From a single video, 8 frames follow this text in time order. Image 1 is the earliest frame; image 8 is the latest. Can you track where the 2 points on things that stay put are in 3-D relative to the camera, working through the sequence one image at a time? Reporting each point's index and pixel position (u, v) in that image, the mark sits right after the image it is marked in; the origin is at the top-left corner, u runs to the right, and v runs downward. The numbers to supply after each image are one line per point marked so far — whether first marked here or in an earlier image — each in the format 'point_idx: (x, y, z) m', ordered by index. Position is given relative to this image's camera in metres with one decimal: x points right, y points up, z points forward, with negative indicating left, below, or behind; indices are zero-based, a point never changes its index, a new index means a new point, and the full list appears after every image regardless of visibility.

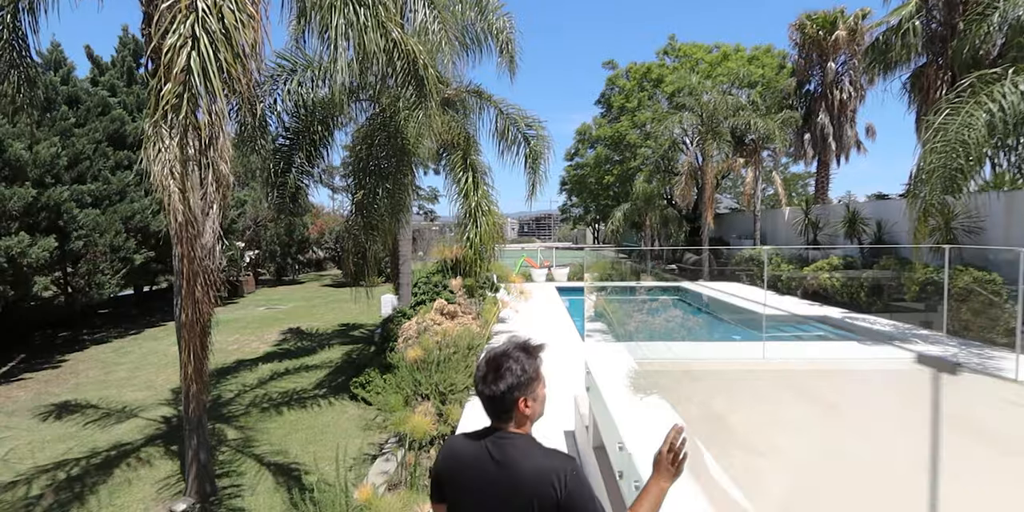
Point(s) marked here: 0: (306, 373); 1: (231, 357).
0: (-2.9, -1.7, +7.7) m
1: (-4.5, -1.6, +8.7) m
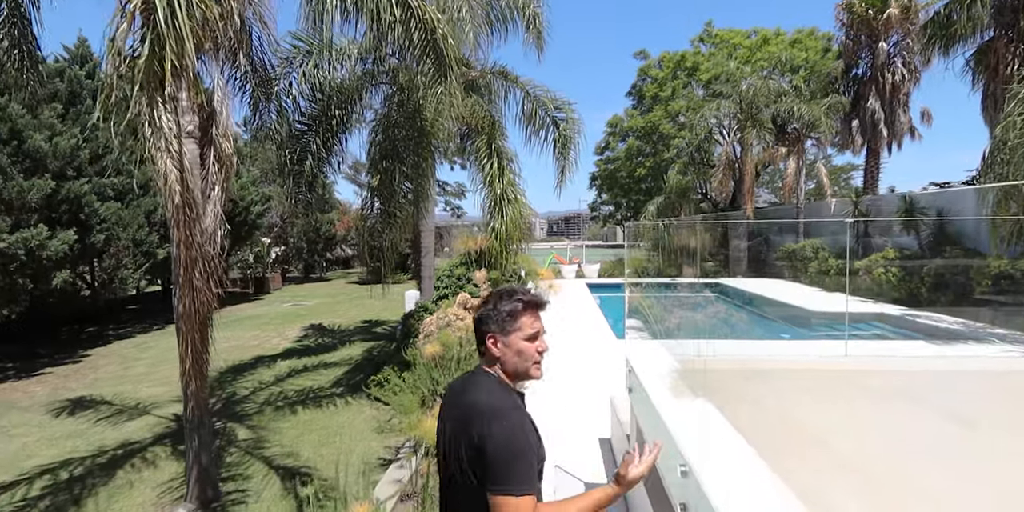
0: (-2.6, -1.6, +7.4) m
1: (-4.0, -1.5, +8.4) m
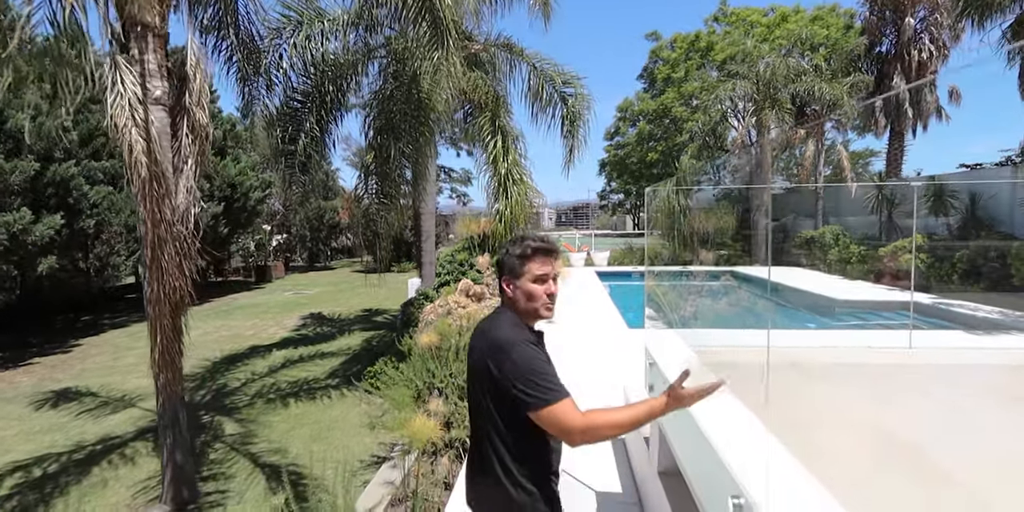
0: (-2.5, -1.4, +7.0) m
1: (-4.0, -1.3, +8.1) m
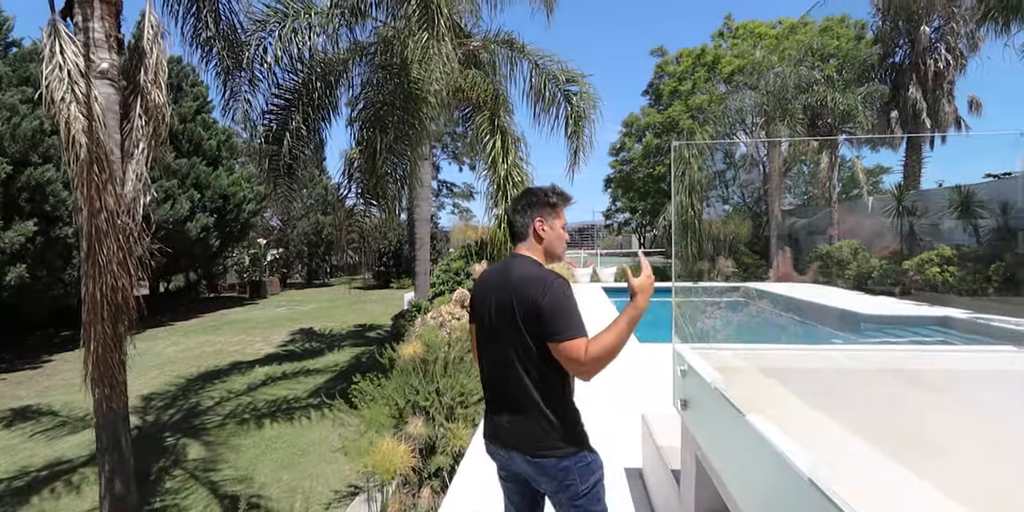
0: (-2.5, -1.5, +6.5) m
1: (-4.0, -1.4, +7.6) m
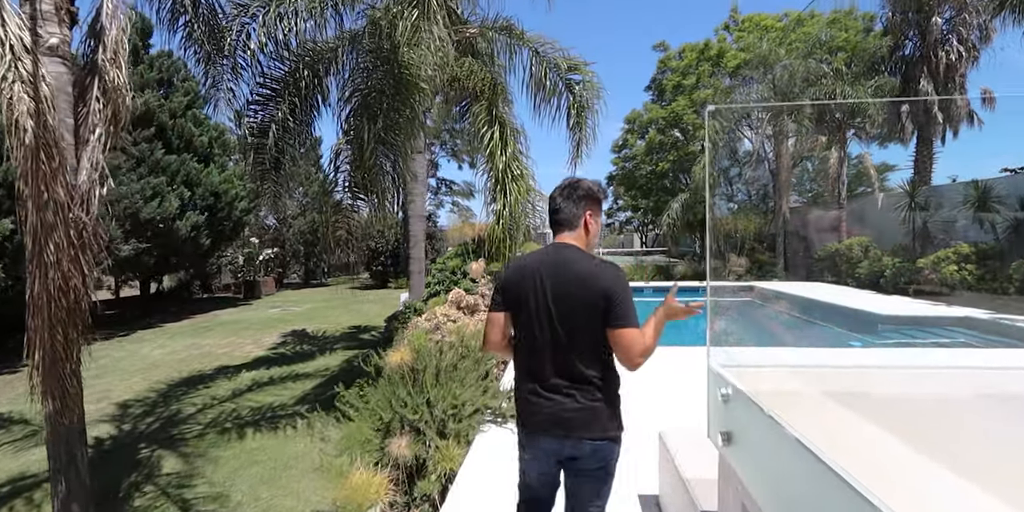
0: (-2.5, -1.4, +6.2) m
1: (-4.0, -1.4, +7.3) m
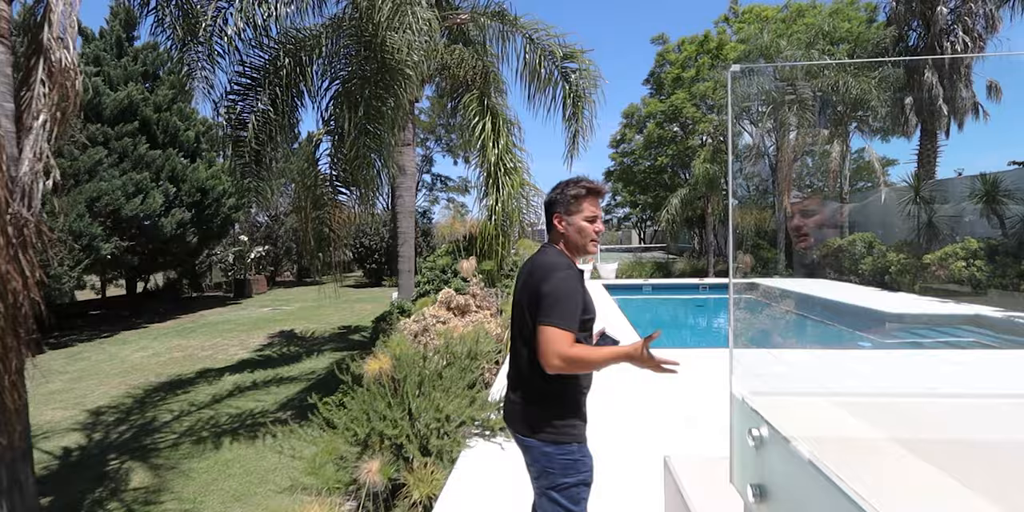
0: (-2.5, -1.4, +5.9) m
1: (-4.0, -1.4, +7.0) m
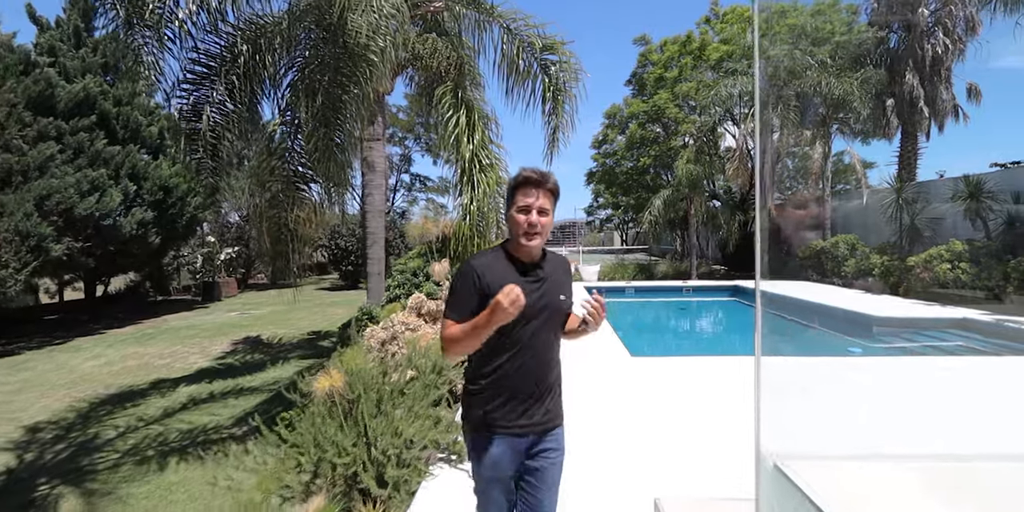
0: (-2.8, -1.4, +5.5) m
1: (-4.3, -1.4, +6.5) m
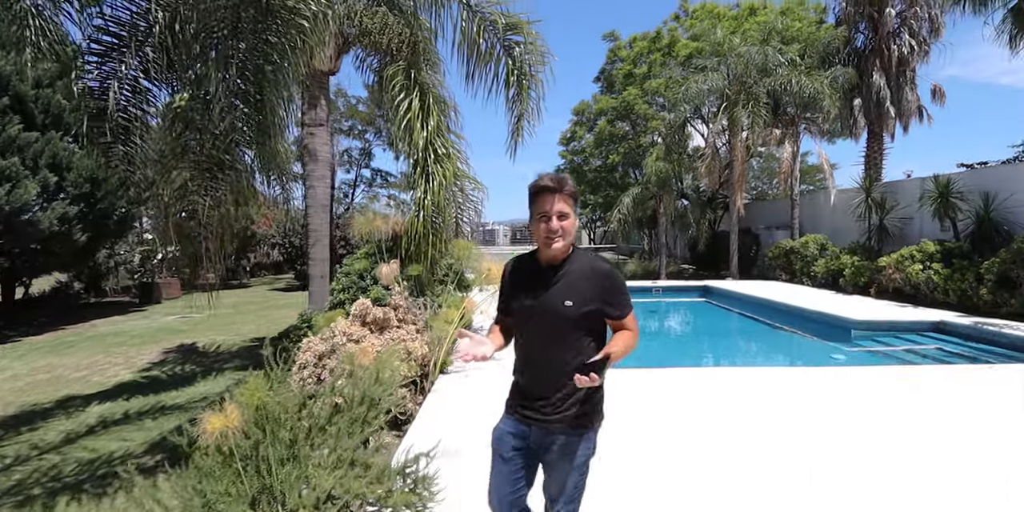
0: (-3.2, -1.4, +4.8) m
1: (-4.7, -1.4, +5.7) m
